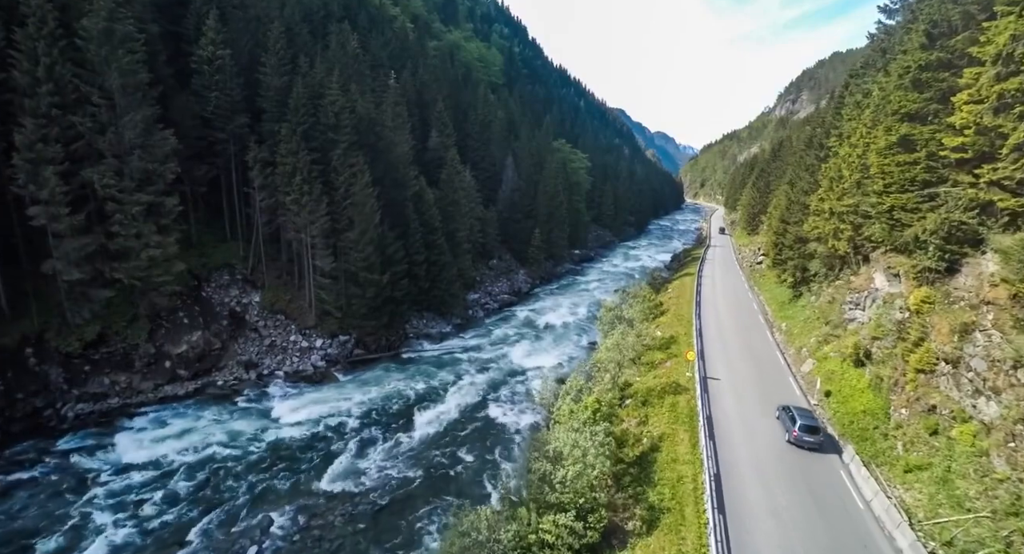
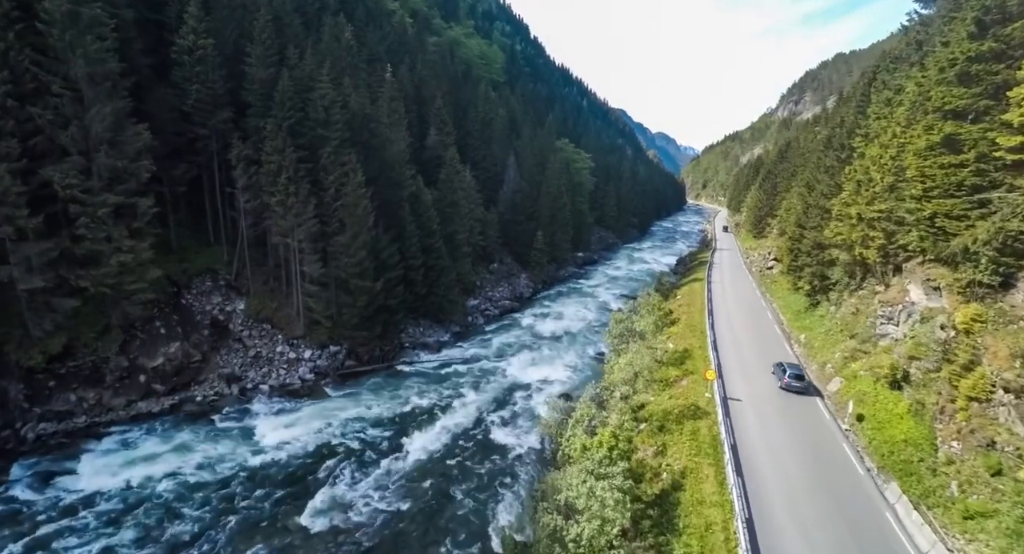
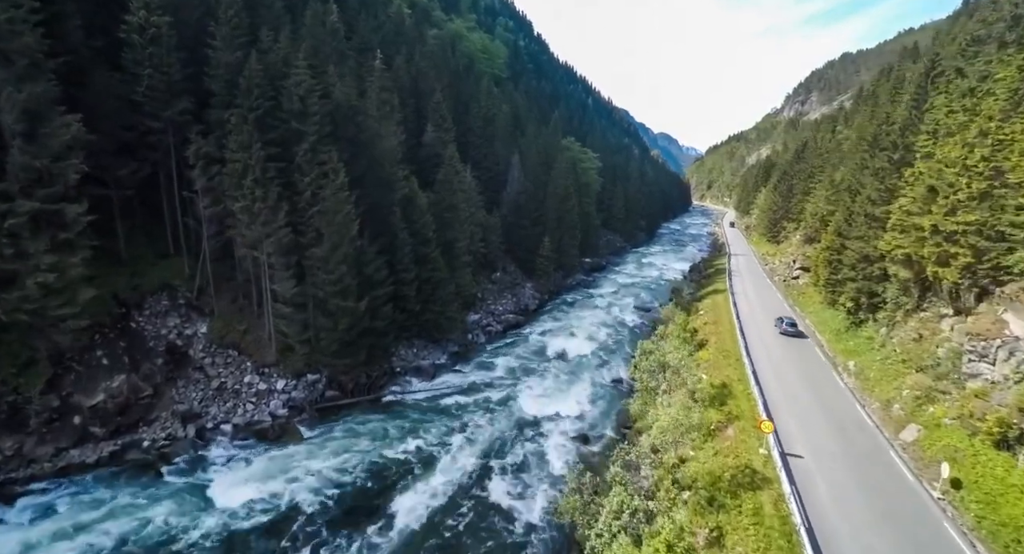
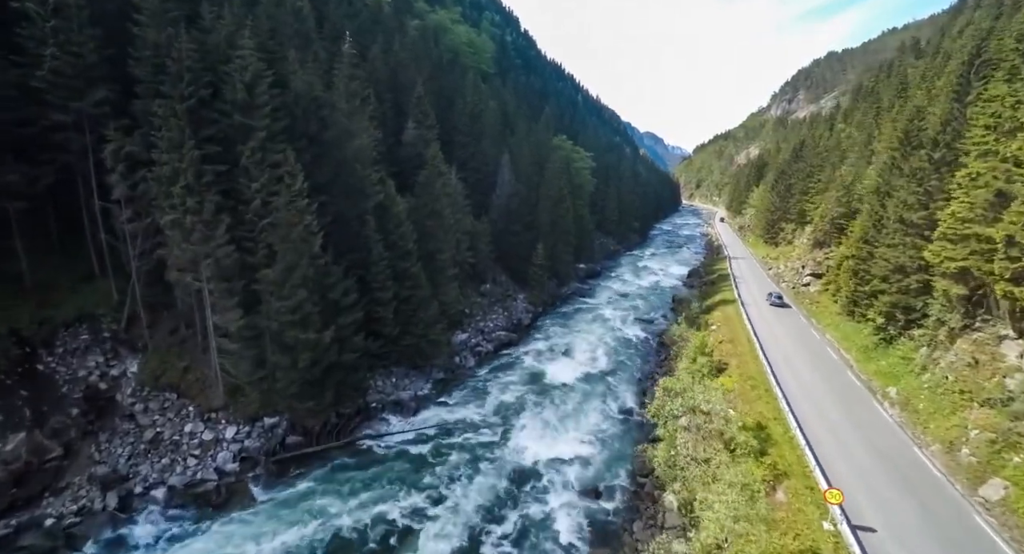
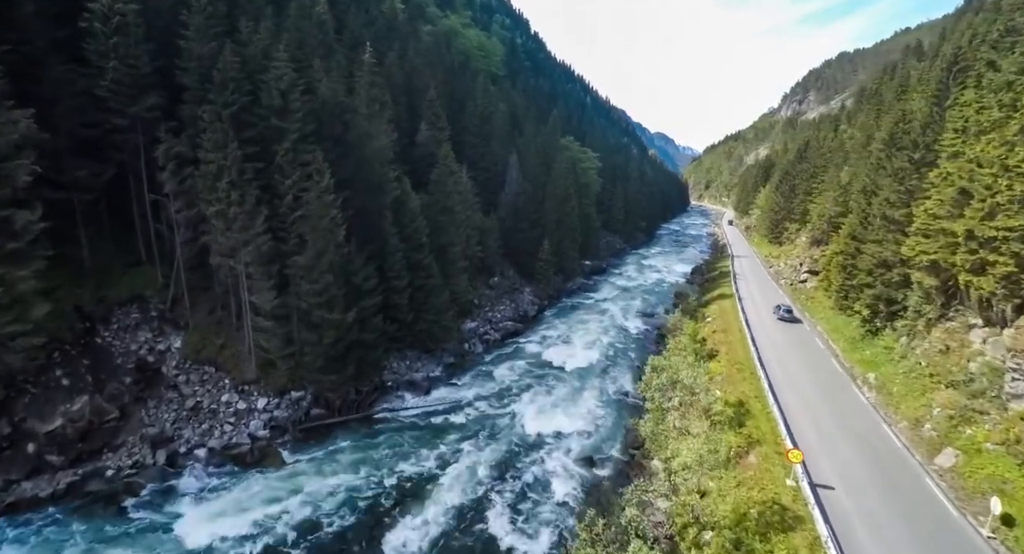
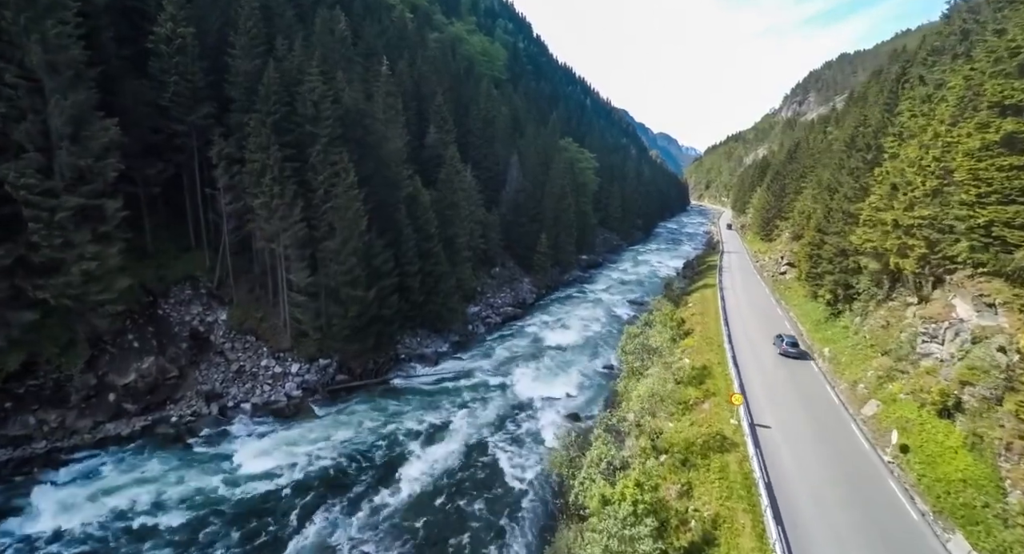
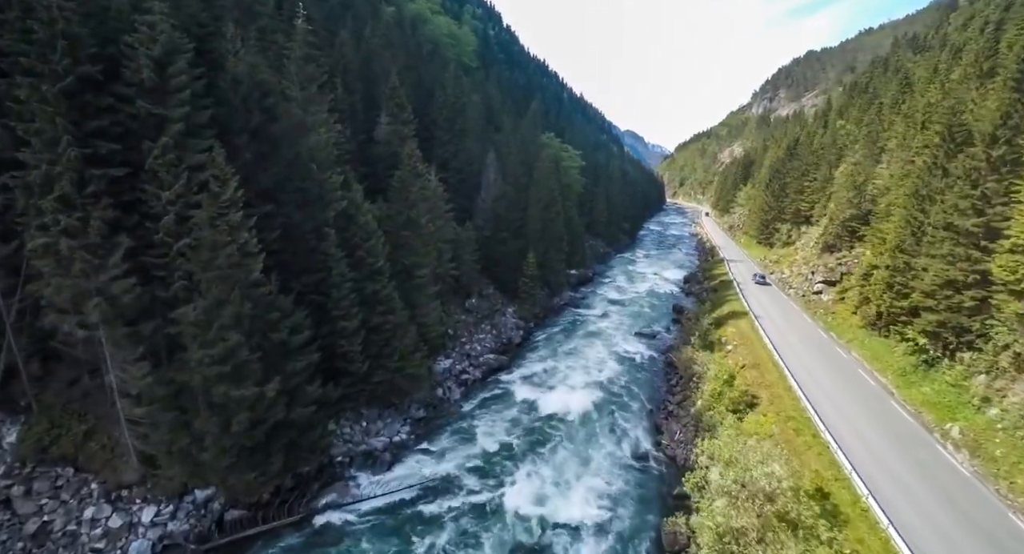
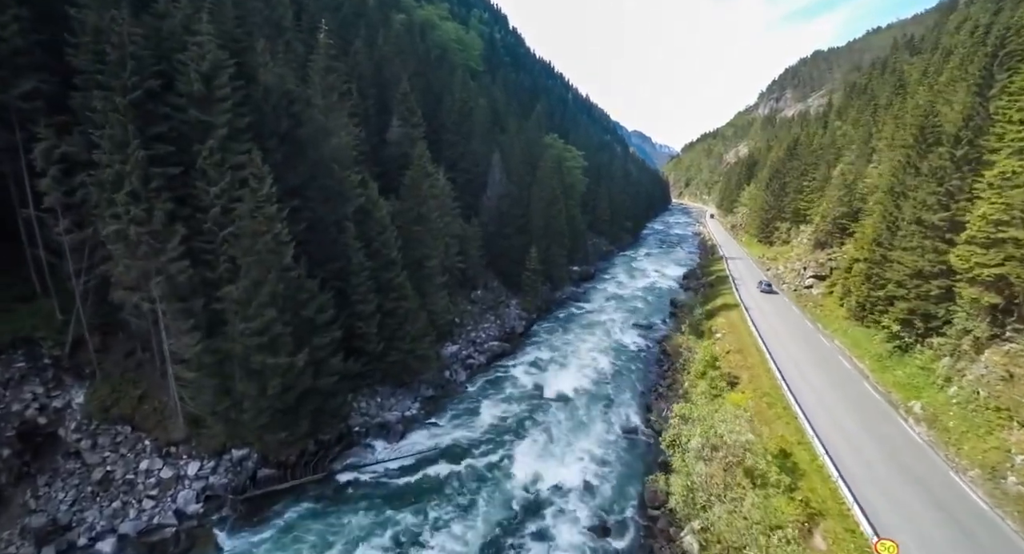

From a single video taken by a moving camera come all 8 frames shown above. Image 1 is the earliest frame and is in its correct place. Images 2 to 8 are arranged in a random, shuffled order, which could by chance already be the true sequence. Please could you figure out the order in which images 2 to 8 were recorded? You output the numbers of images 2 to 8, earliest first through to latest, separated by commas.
2, 6, 3, 5, 4, 8, 7
